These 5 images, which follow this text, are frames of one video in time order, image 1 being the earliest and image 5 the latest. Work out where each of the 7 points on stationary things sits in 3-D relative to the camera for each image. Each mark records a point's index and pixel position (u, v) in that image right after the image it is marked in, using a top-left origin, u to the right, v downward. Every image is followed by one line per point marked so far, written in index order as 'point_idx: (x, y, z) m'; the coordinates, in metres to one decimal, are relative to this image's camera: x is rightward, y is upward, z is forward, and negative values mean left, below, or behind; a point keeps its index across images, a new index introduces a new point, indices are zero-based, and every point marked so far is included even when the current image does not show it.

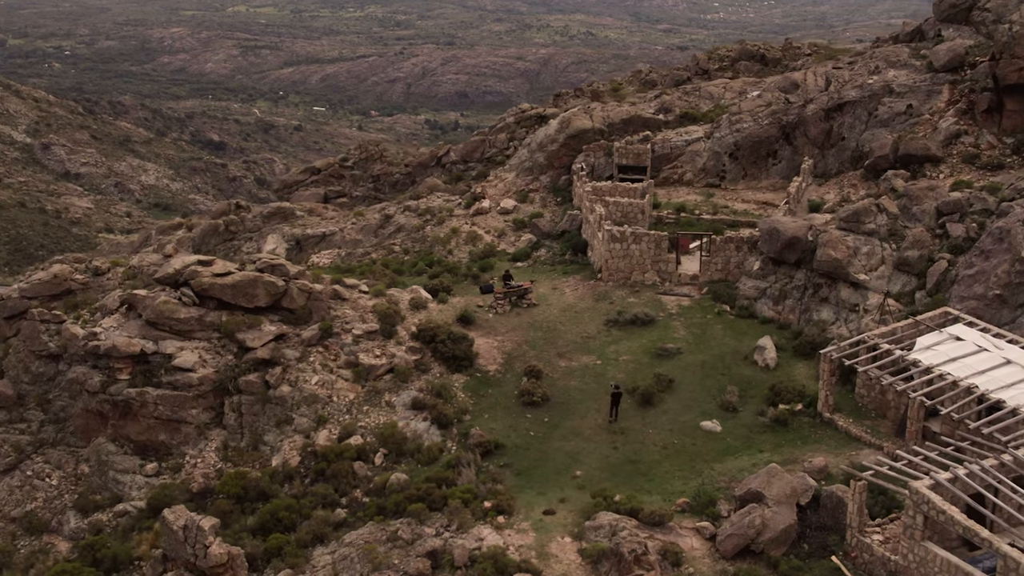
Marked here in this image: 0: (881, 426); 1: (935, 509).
0: (+6.1, -2.3, +15.2) m
1: (+4.7, -2.5, +10.4) m
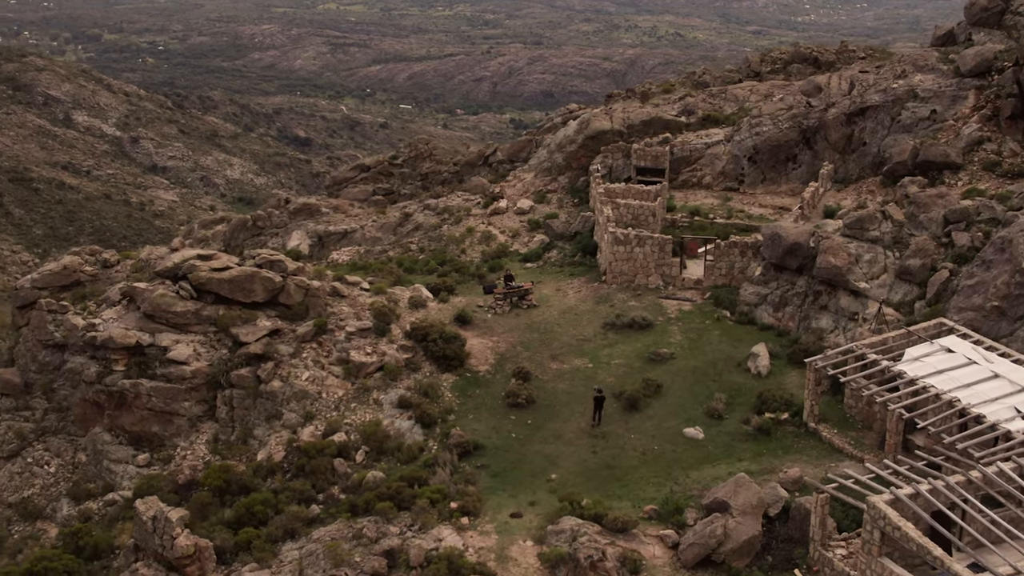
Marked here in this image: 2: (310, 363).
0: (+5.7, -2.4, +14.9) m
1: (+4.2, -2.6, +10.1) m
2: (-4.3, -1.6, +19.7) m
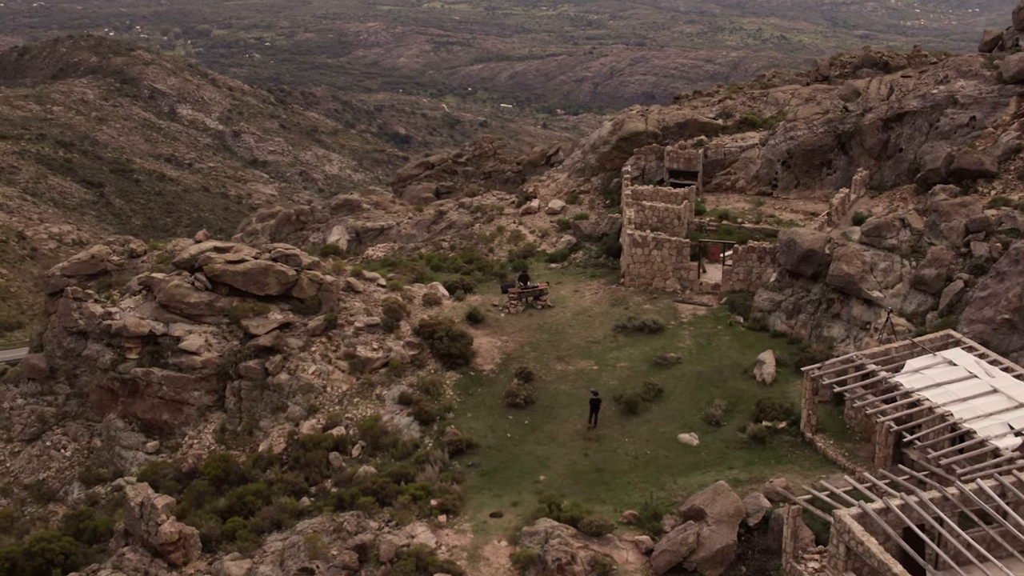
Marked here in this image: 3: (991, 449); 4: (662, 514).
0: (+5.6, -2.6, +14.5) m
1: (+3.7, -2.7, +9.9) m
2: (-4.2, -1.5, +19.9) m
3: (+6.3, -2.1, +11.9) m
4: (+2.1, -3.2, +12.8) m
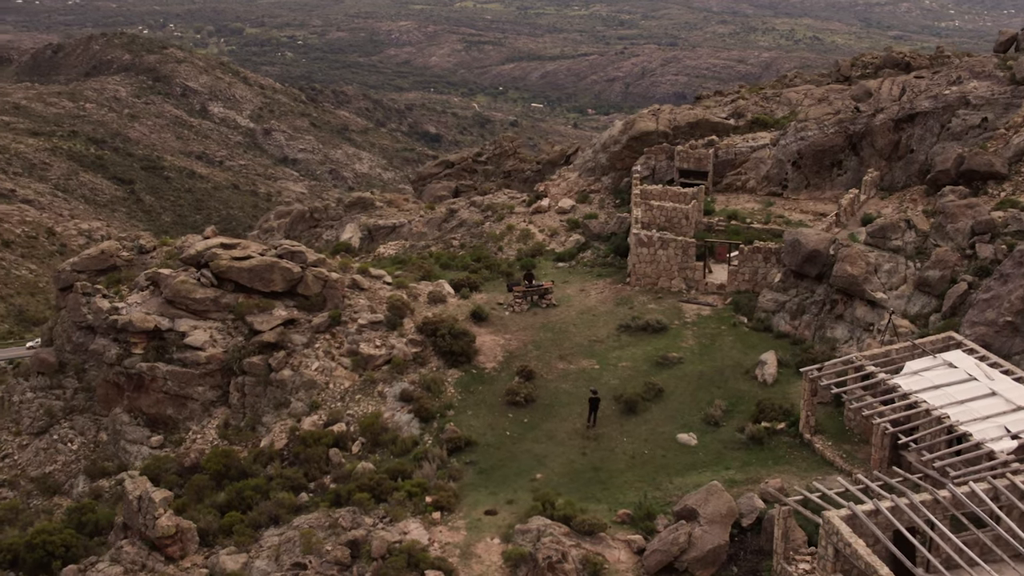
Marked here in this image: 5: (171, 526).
0: (+5.5, -2.6, +14.5) m
1: (+3.6, -2.7, +9.9) m
2: (-4.2, -1.4, +20.0) m
3: (+6.2, -2.1, +11.9) m
4: (+2.0, -3.1, +12.8) m
5: (-5.1, -3.6, +13.8) m
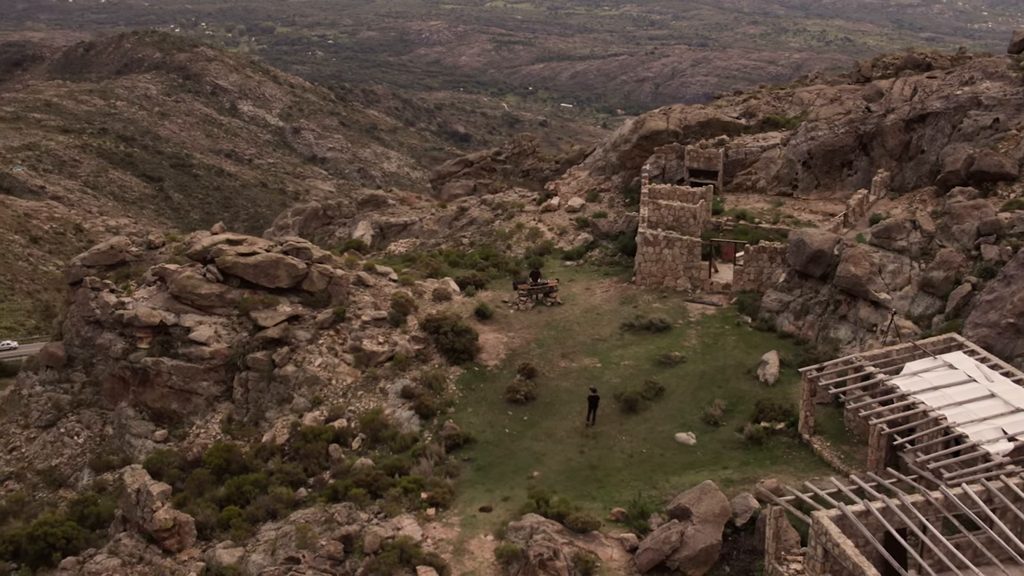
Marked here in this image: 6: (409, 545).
0: (+5.5, -2.6, +14.4) m
1: (+3.5, -2.7, +9.8) m
2: (-4.1, -1.4, +20.1) m
3: (+6.1, -2.1, +11.8) m
4: (+1.9, -3.1, +12.8) m
5: (-5.2, -3.5, +14.0) m
6: (-1.3, -3.5, +12.4) m
